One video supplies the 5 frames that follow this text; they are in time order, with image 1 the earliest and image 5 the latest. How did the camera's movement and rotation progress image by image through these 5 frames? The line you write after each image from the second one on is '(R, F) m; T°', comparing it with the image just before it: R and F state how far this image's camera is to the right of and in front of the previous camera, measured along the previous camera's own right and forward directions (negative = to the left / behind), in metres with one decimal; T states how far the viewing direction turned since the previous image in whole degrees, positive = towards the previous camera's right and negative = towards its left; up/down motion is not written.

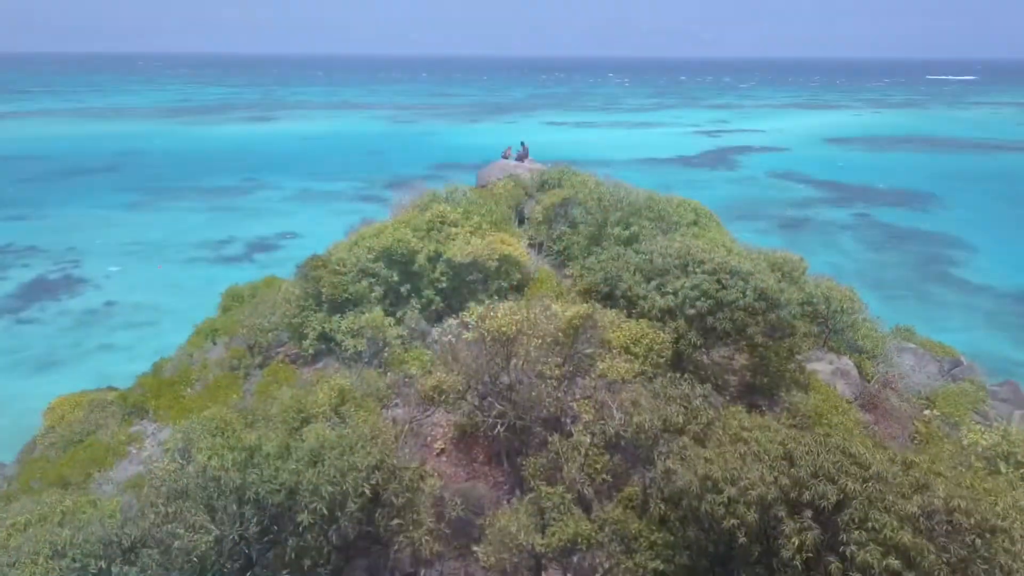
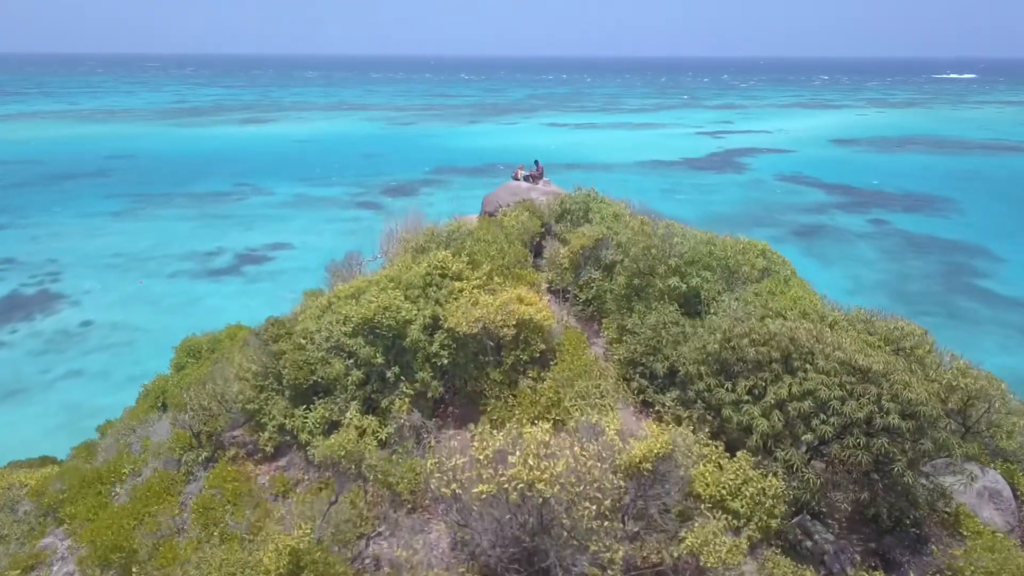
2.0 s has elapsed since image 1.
(-0.2, +2.5) m; 0°
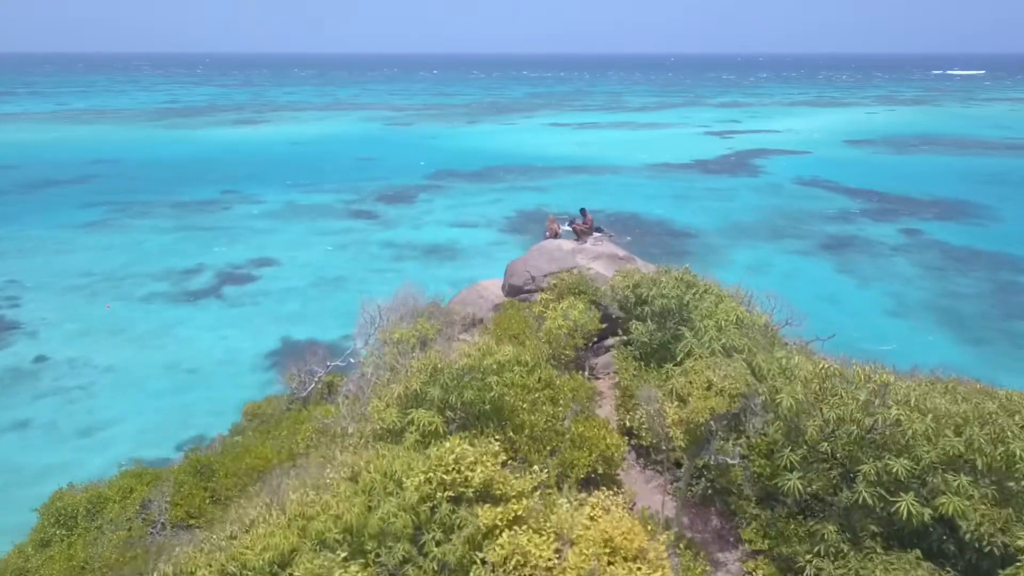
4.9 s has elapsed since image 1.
(-0.4, +4.2) m; 0°
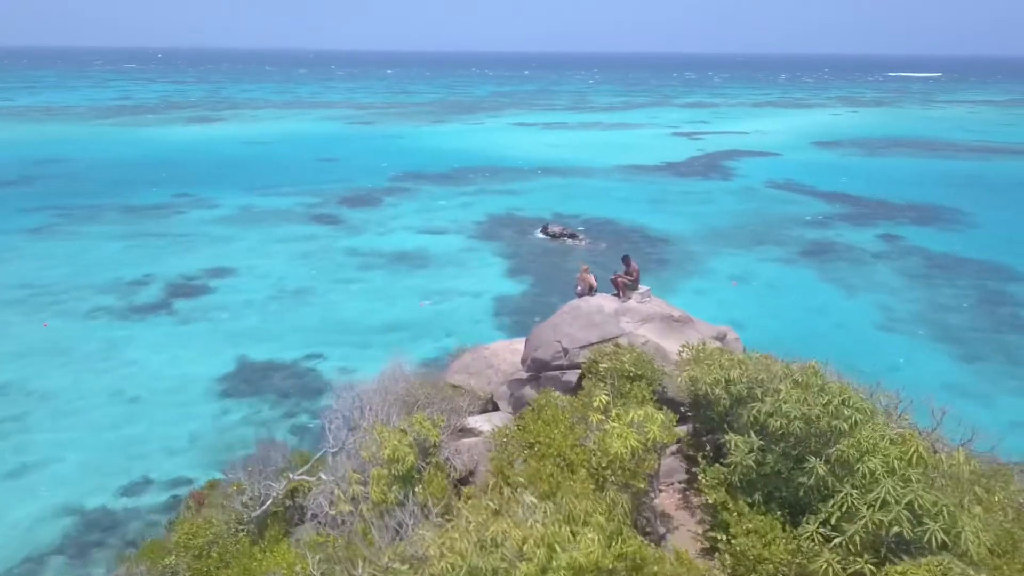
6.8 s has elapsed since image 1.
(-0.5, +2.3) m; +3°
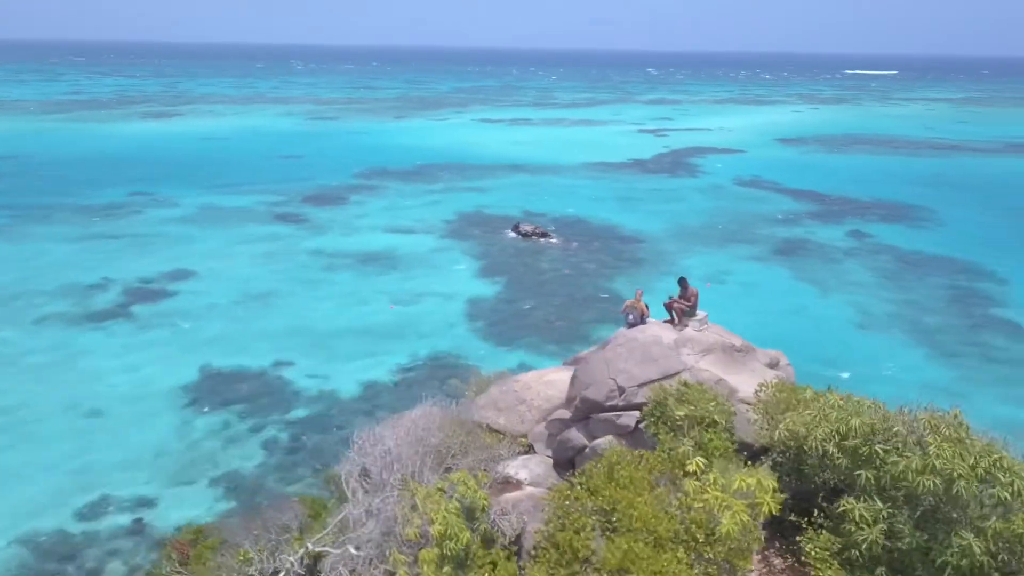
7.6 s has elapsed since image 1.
(-0.6, +0.9) m; +3°
